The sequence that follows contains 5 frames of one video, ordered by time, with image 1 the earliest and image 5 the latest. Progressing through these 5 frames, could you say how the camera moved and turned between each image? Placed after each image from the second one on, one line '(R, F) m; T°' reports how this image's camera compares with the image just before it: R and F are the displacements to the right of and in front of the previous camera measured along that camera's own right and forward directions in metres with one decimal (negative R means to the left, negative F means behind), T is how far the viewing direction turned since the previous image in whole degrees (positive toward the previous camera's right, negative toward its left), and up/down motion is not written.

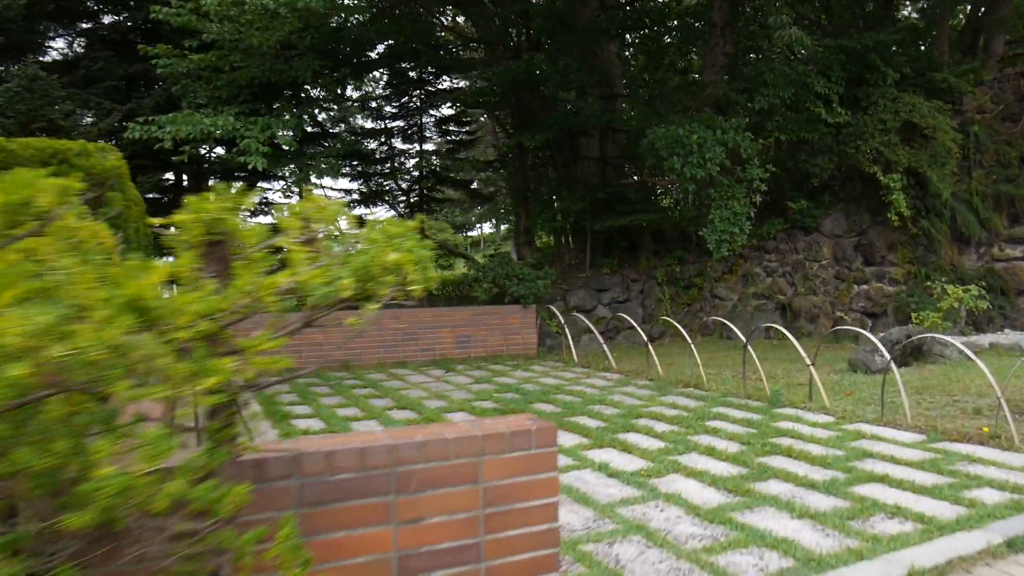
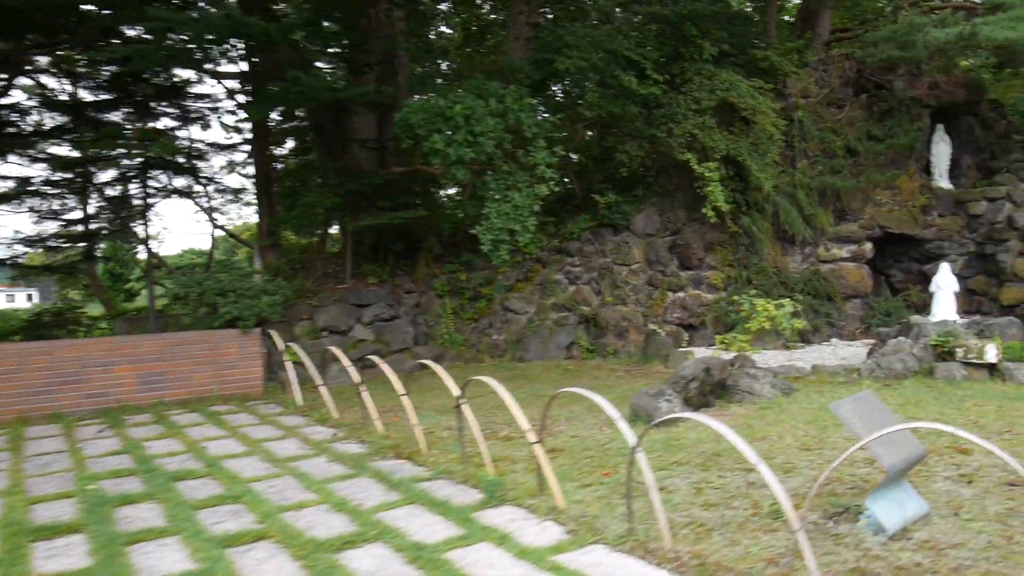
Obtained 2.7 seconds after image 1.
(+1.3, +2.1) m; +9°
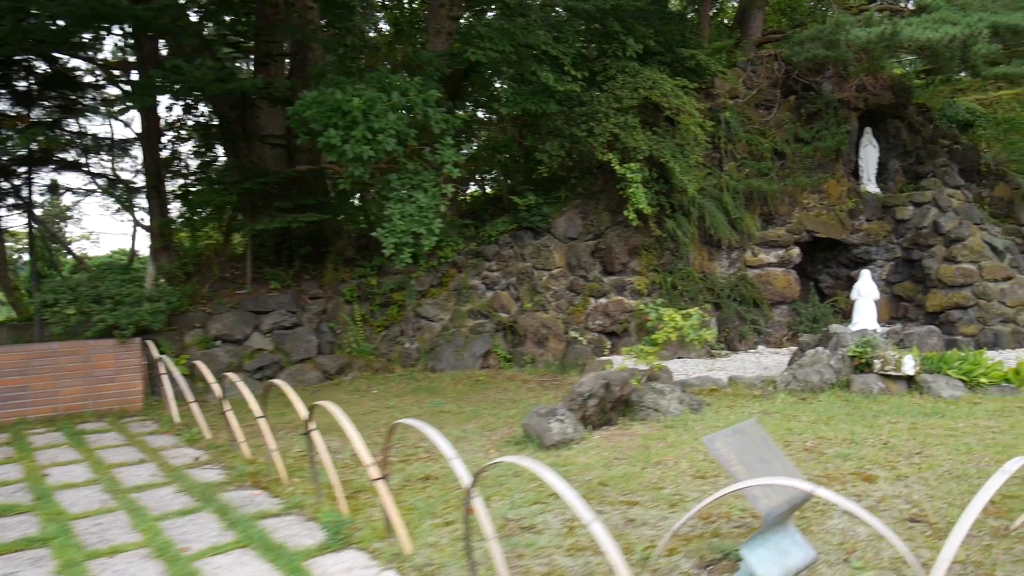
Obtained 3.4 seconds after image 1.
(+0.4, +0.5) m; +3°
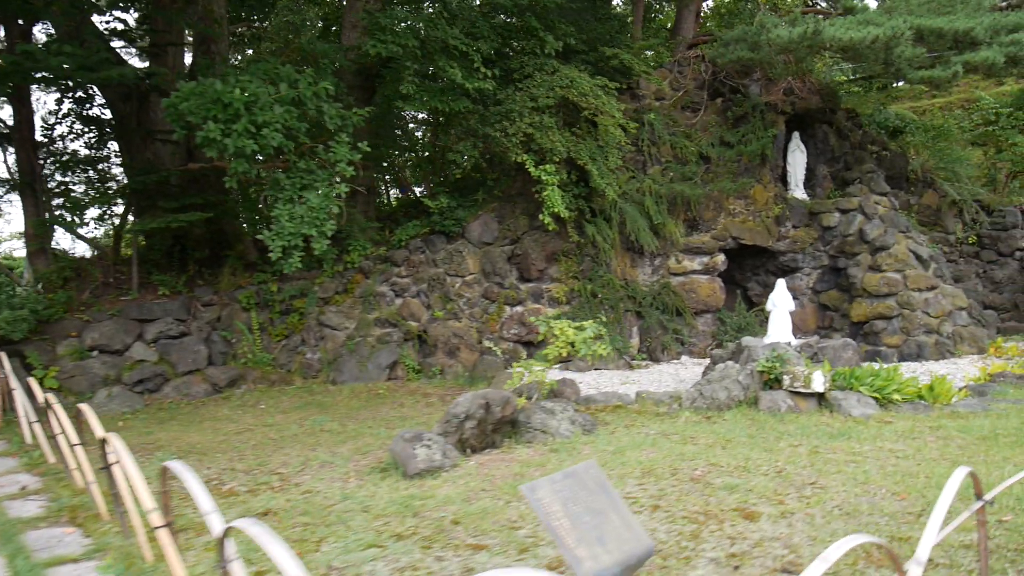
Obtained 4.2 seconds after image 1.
(+0.5, +0.4) m; +3°
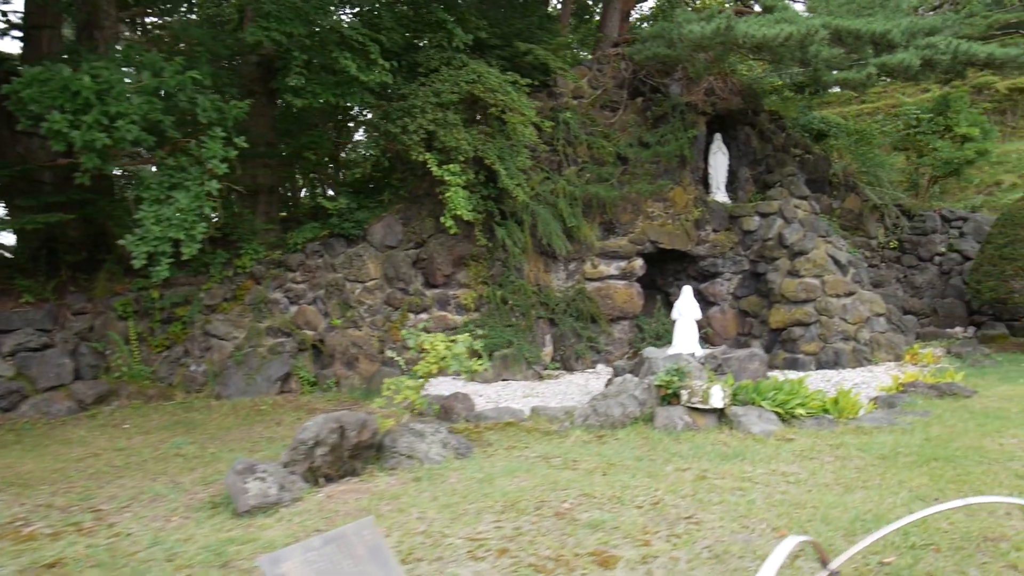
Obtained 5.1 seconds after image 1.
(+0.4, +0.5) m; +3°
